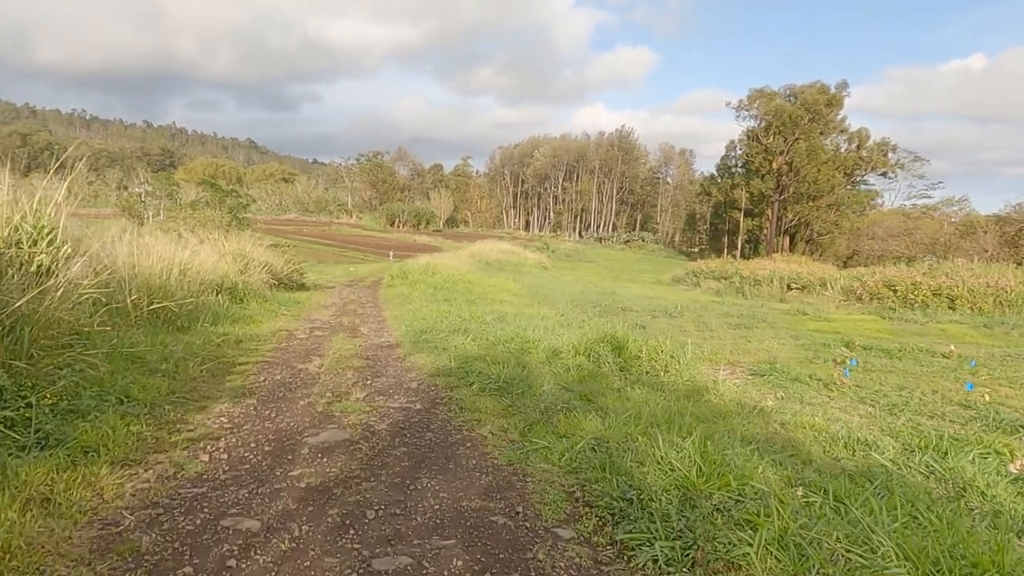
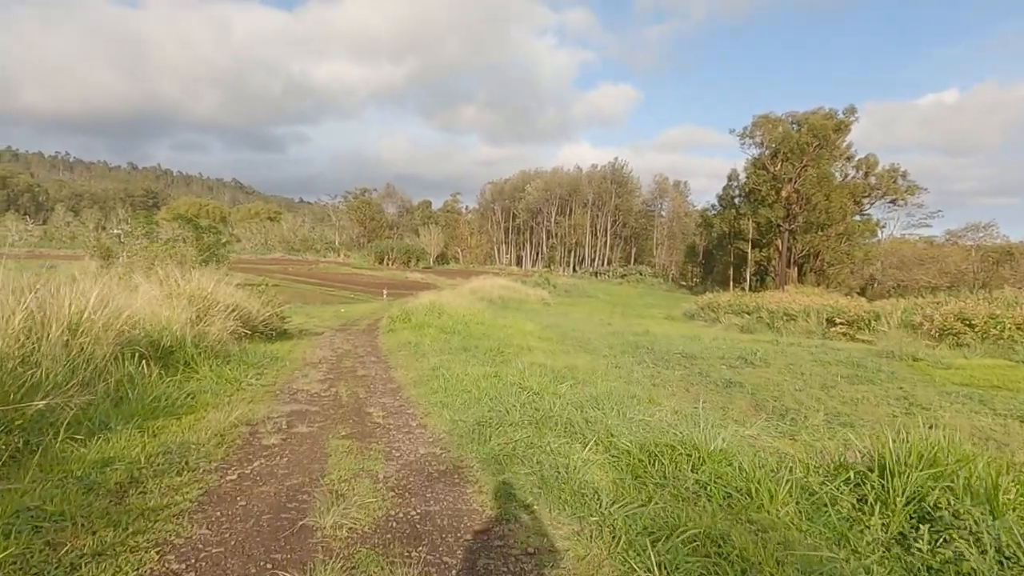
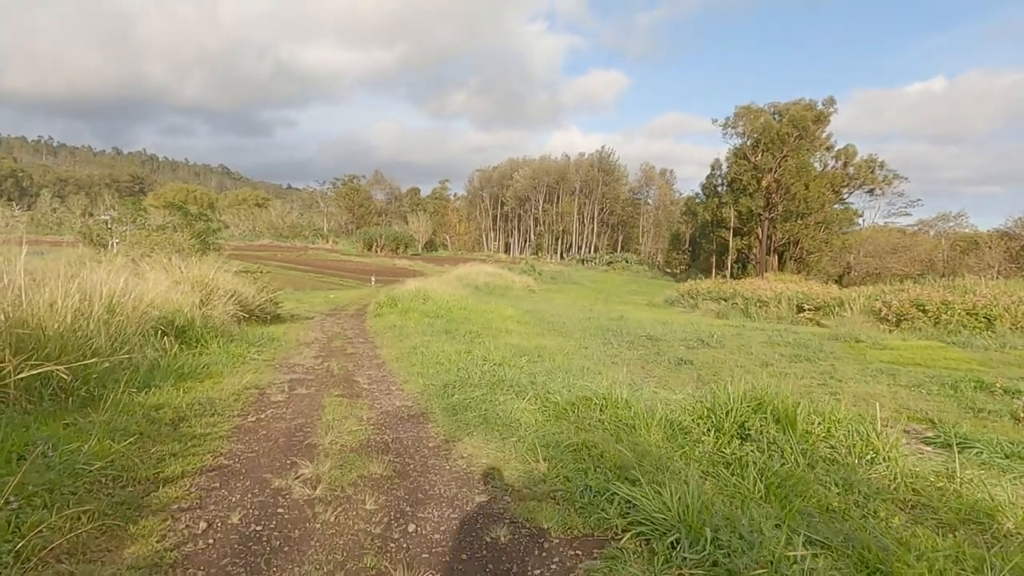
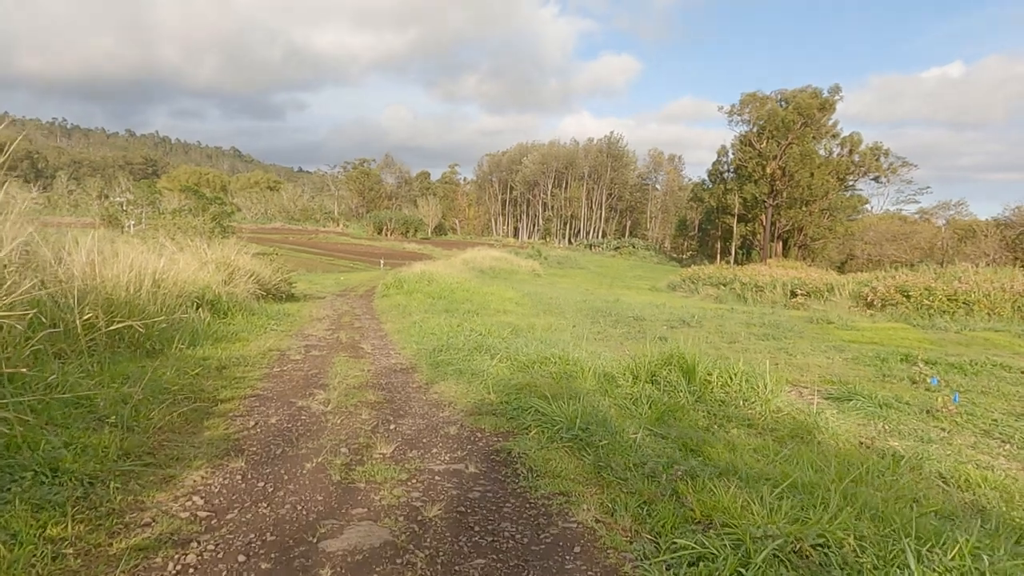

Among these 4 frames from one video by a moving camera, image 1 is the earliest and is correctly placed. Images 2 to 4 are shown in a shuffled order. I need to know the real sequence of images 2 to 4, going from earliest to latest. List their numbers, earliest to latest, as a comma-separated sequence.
4, 3, 2
